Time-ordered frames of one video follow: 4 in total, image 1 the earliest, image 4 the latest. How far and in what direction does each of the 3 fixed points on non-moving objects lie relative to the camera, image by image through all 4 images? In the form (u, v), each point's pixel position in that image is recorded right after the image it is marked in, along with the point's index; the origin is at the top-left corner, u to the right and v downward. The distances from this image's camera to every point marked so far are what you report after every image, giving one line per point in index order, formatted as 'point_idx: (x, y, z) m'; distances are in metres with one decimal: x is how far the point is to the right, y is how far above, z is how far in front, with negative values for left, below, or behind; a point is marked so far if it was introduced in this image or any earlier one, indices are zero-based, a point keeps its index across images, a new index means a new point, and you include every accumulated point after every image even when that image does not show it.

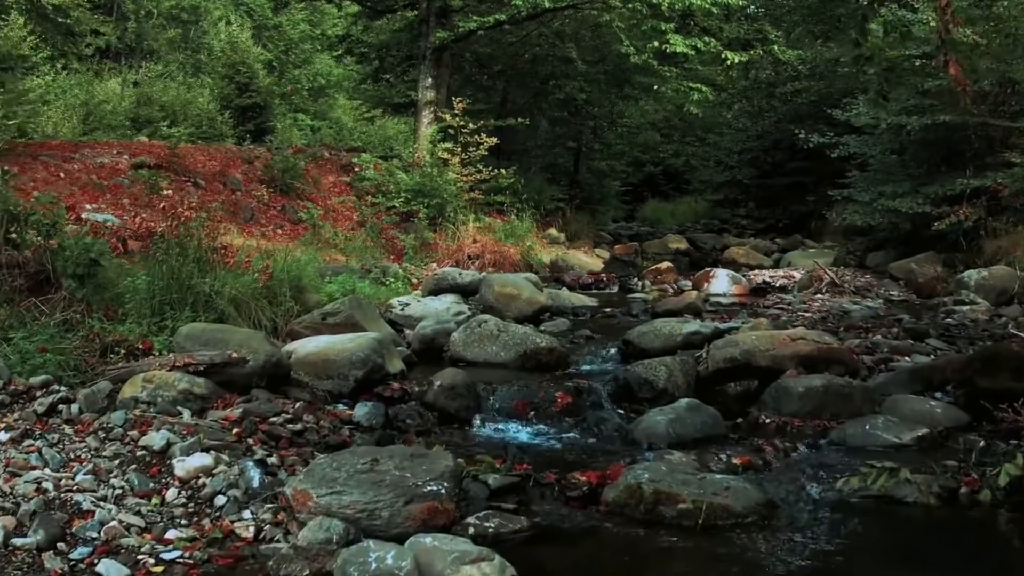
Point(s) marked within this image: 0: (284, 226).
0: (-3.7, +1.0, +13.4) m
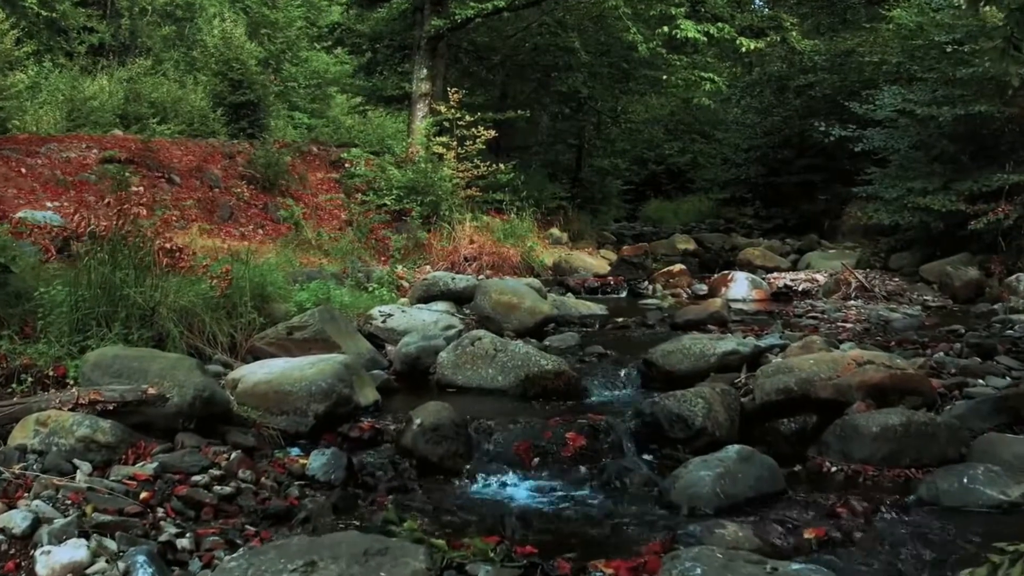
0: (-3.7, +0.9, +12.2) m
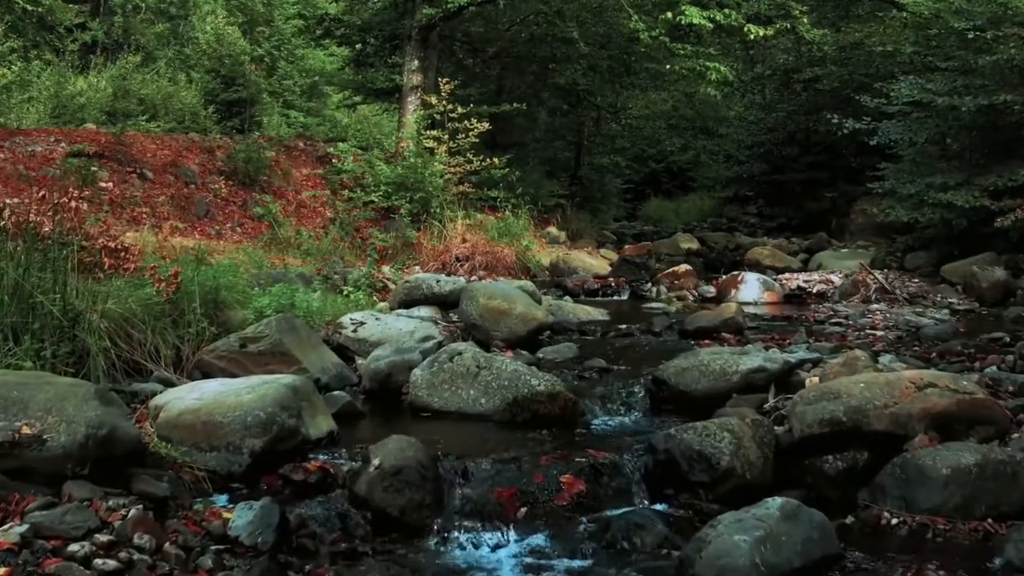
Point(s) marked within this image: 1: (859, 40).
0: (-3.8, +0.9, +11.2) m
1: (+6.9, +4.9, +16.0) m
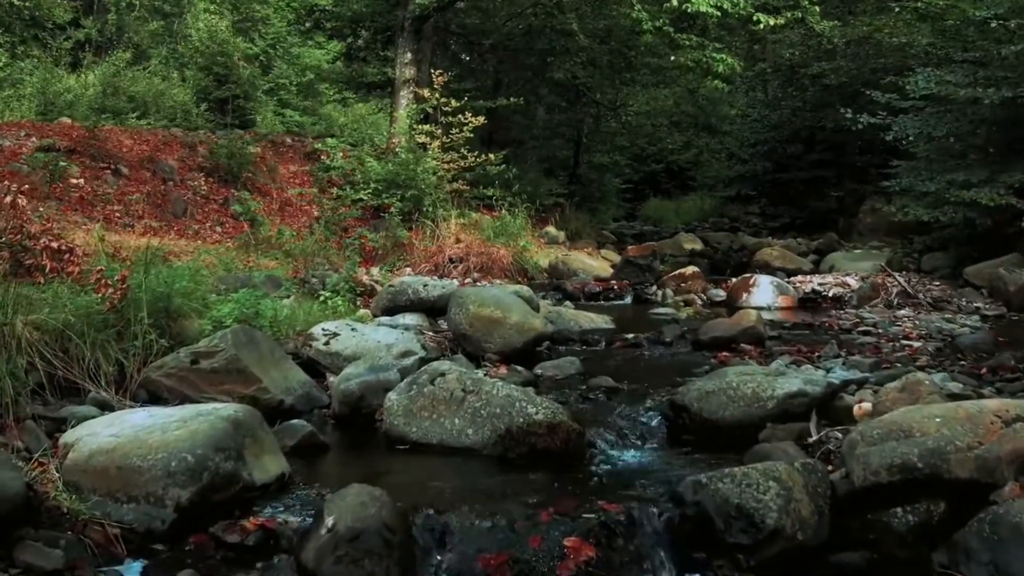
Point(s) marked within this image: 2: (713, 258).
0: (-3.8, +0.8, +10.4) m
1: (+6.8, +4.9, +15.2) m
2: (+3.5, +0.5, +14.1) m
